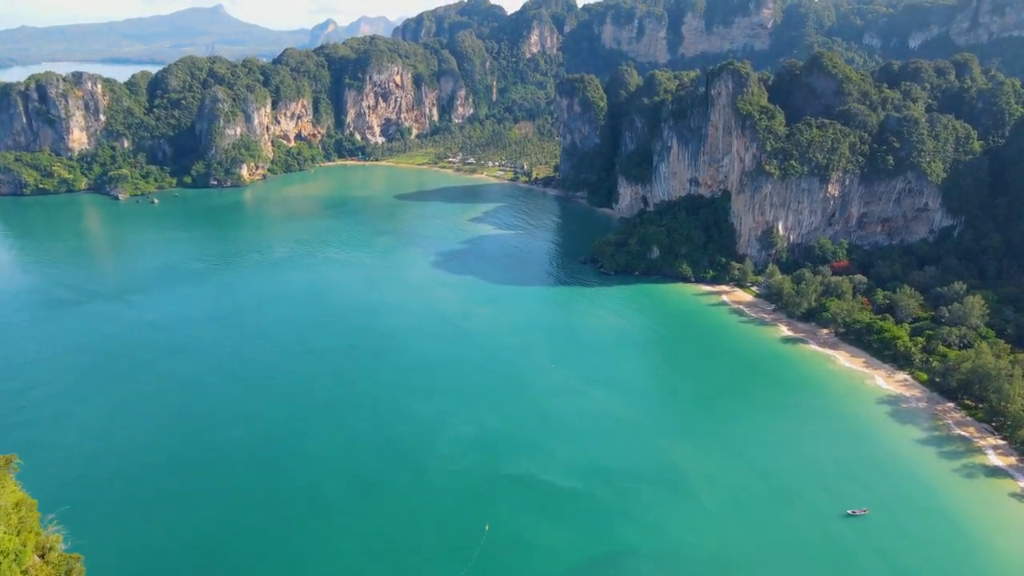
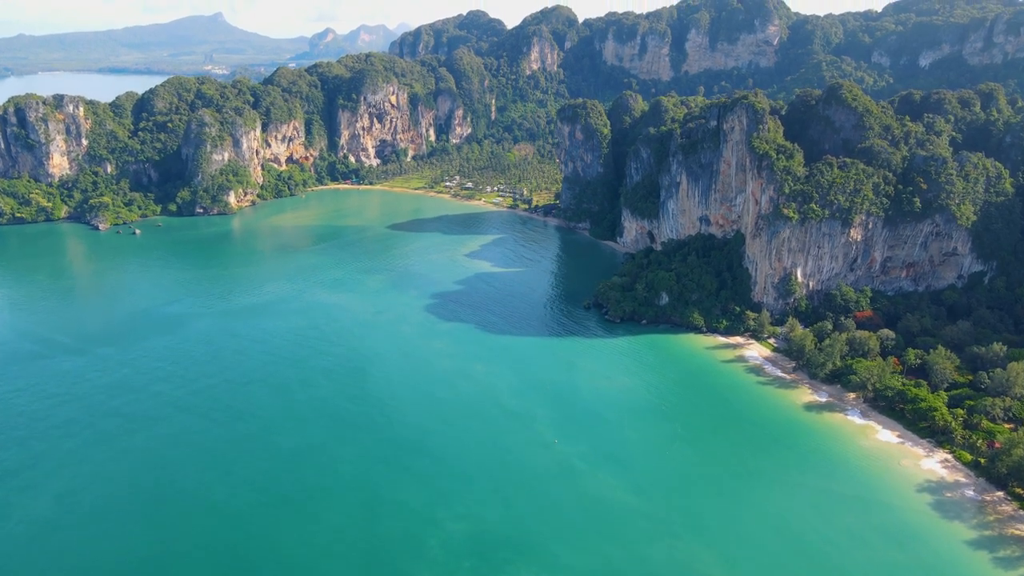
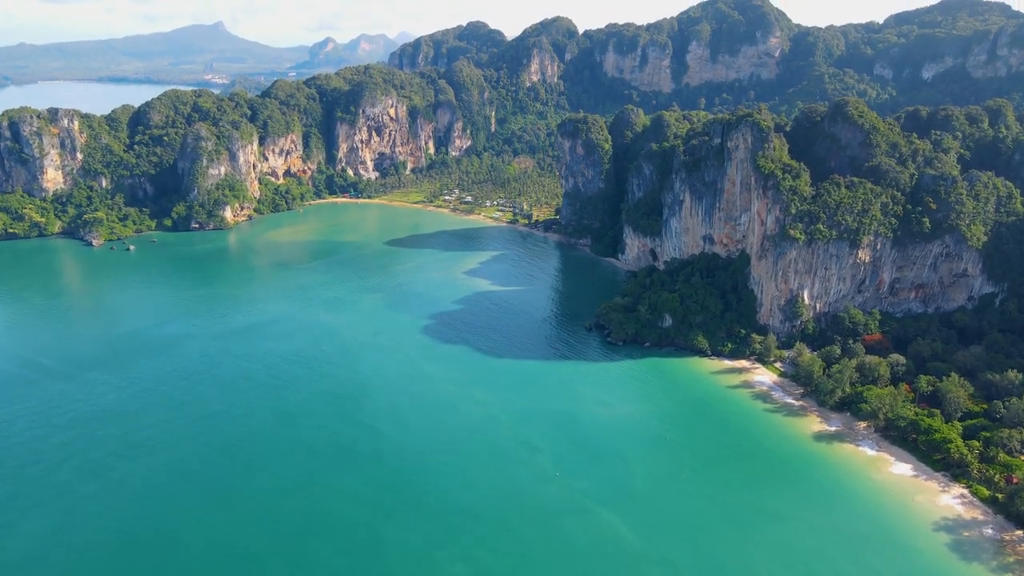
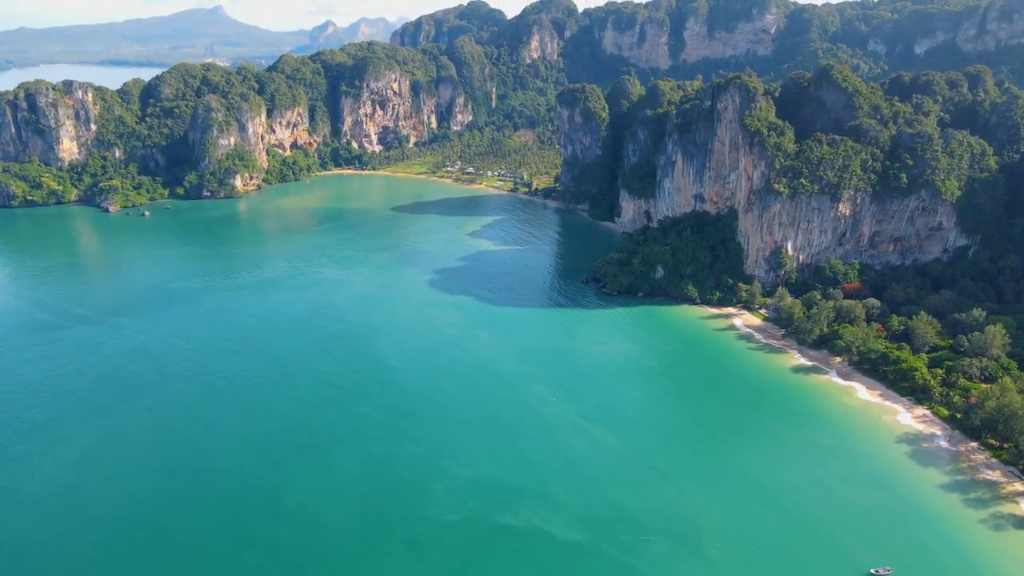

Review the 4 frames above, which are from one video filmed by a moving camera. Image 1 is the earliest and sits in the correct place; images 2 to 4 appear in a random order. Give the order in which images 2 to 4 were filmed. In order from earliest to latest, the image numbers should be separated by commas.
4, 2, 3
